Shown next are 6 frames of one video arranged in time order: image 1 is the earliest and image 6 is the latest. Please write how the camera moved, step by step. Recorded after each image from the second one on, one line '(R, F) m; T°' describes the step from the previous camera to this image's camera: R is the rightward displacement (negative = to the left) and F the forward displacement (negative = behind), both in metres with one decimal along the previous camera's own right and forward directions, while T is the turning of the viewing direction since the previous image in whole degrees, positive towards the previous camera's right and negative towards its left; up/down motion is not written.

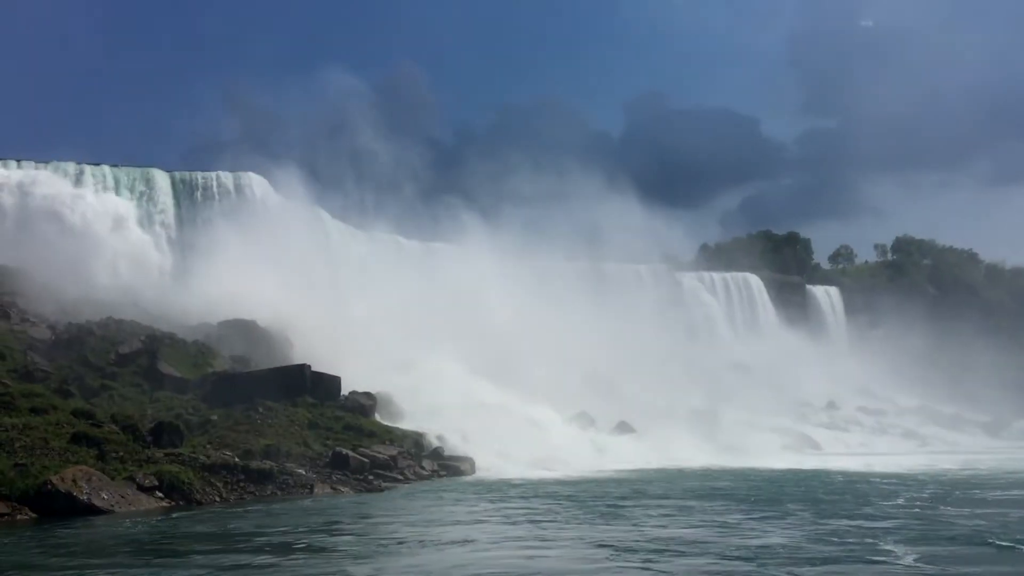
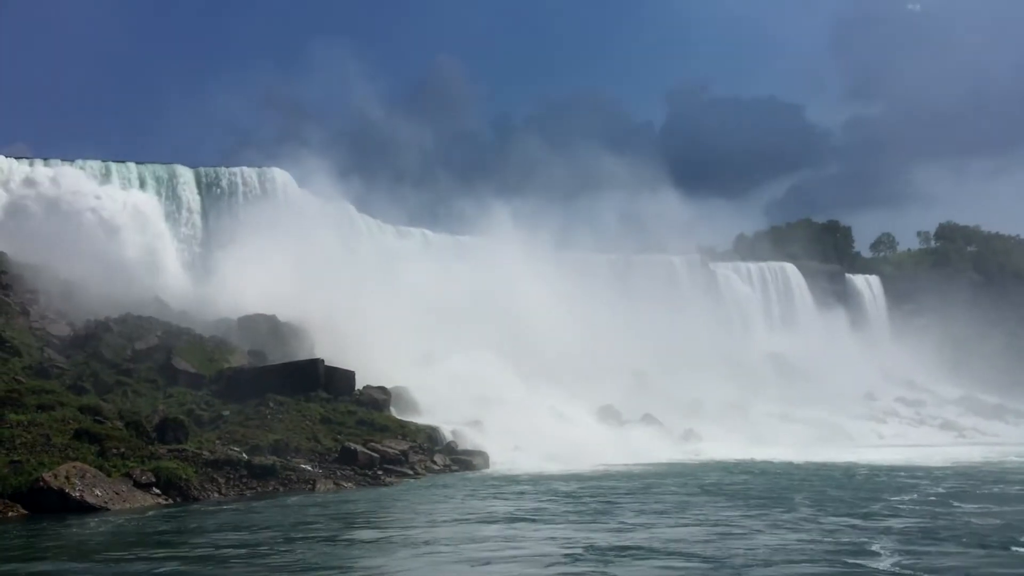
(+1.1, +0.6) m; -2°
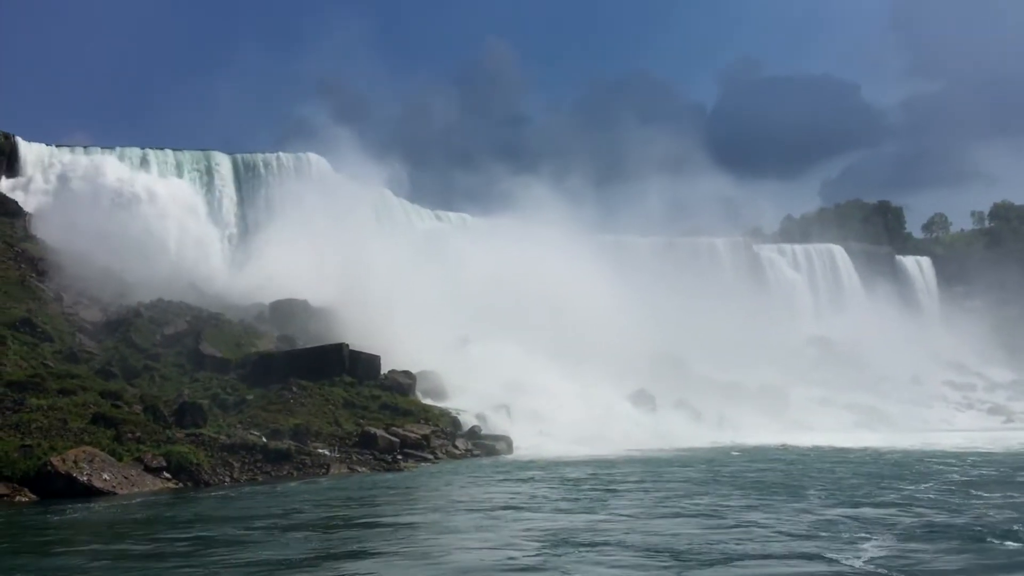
(+1.0, +0.5) m; -3°
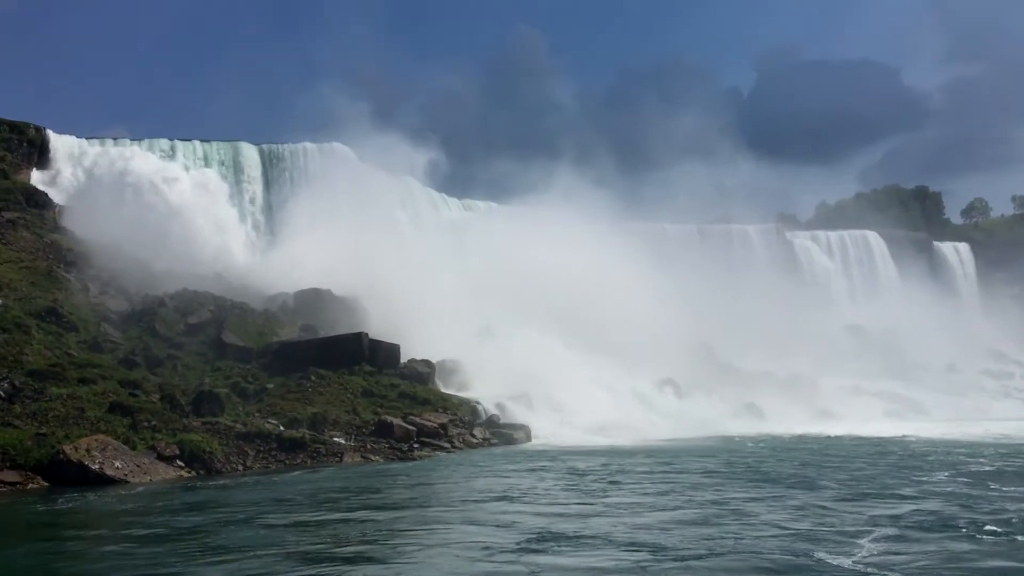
(+0.7, +0.2) m; -2°
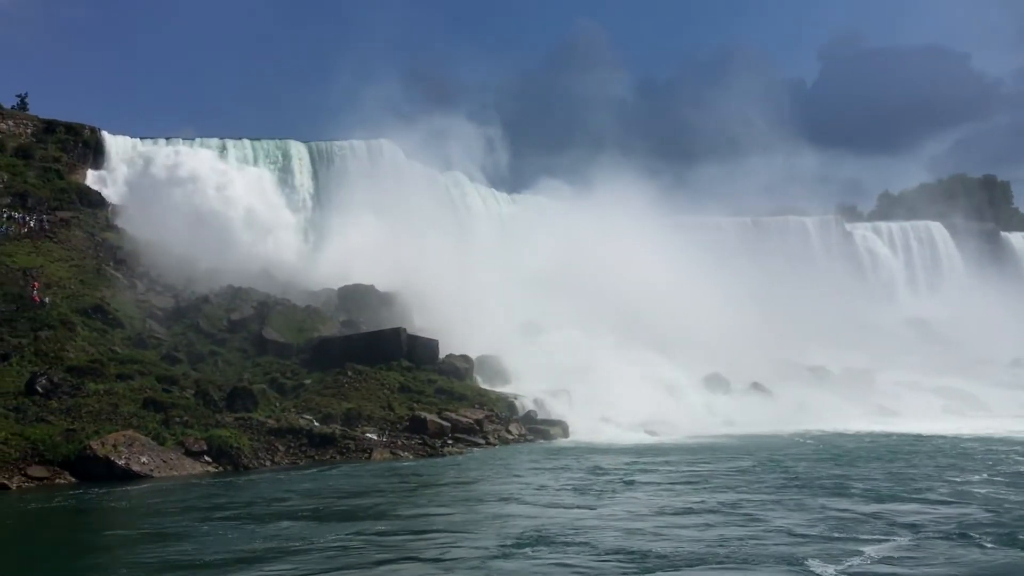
(+0.9, +0.4) m; -4°
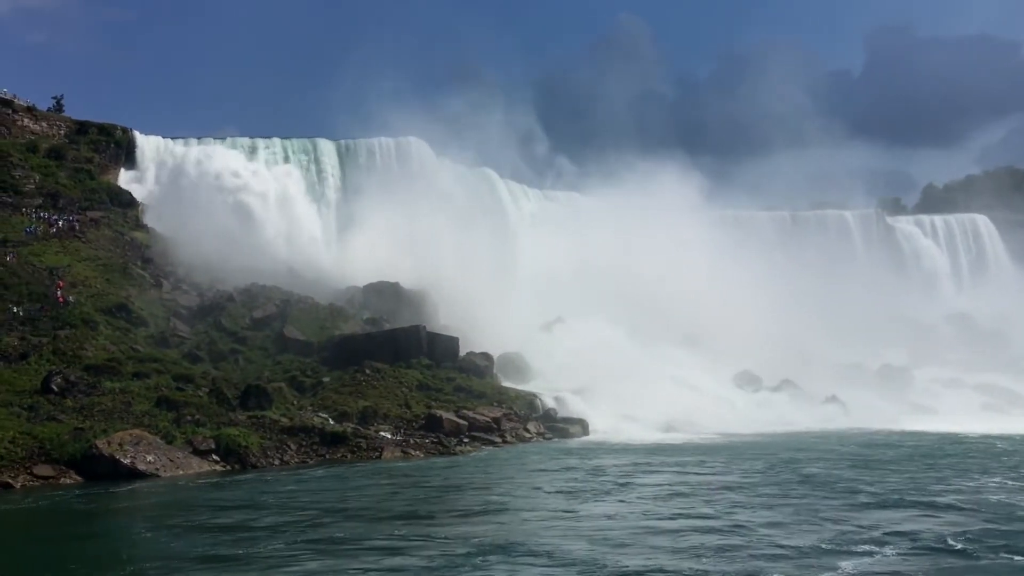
(+0.9, +0.4) m; -2°
